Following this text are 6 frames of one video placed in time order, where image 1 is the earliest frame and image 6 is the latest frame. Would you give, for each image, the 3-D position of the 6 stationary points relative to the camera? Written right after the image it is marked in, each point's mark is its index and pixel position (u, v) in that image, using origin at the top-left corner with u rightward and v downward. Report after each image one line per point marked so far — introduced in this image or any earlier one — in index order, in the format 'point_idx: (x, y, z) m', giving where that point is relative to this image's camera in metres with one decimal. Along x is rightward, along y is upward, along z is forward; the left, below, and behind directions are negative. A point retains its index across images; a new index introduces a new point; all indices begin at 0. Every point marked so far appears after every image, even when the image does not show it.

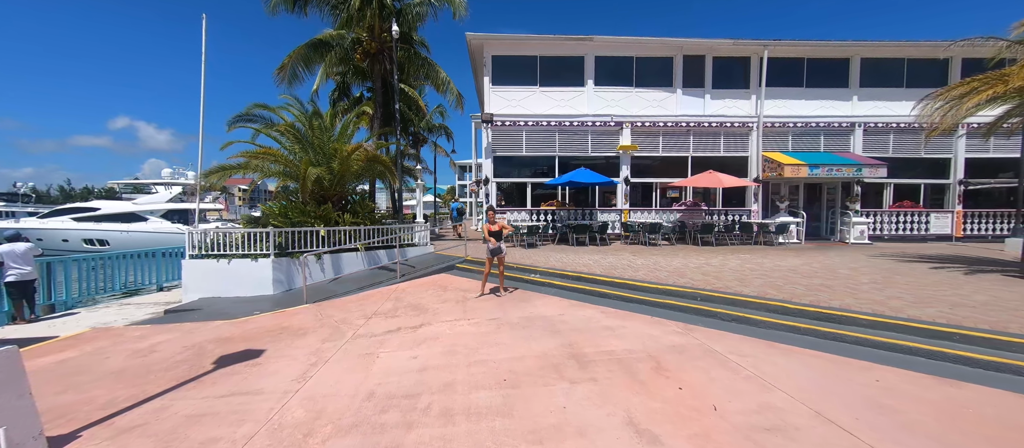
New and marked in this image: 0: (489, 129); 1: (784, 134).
0: (-1.0, +3.9, +13.3) m
1: (+10.9, +3.6, +13.0) m
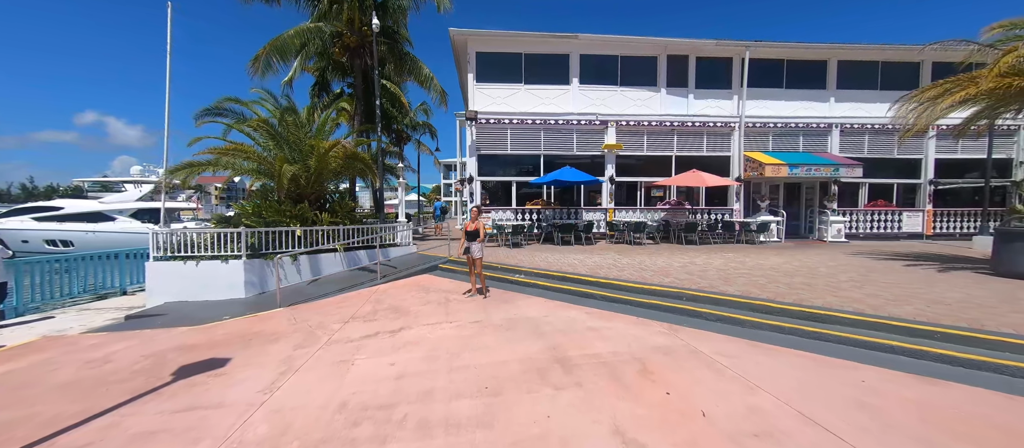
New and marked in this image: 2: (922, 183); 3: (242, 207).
0: (-1.5, +3.9, +13.1) m
1: (+10.3, +3.6, +13.2) m
2: (+16.3, +1.6, +13.0) m
3: (-7.3, +0.5, +8.8) m
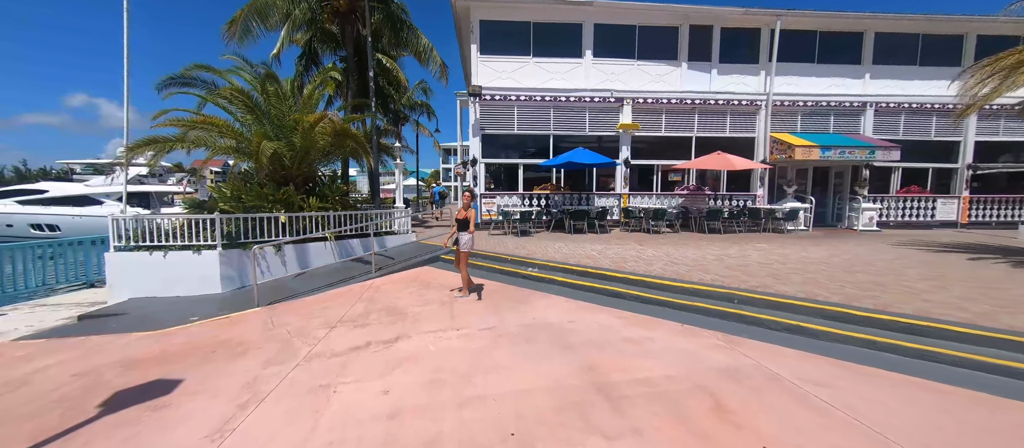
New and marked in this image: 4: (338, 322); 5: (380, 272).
0: (-1.3, +4.5, +12.0) m
1: (+10.5, +4.1, +12.1) m
2: (+16.6, +2.1, +12.1) m
3: (-7.1, +0.8, +7.9) m
4: (-2.5, -1.4, +4.7) m
5: (-3.0, -1.1, +7.4) m
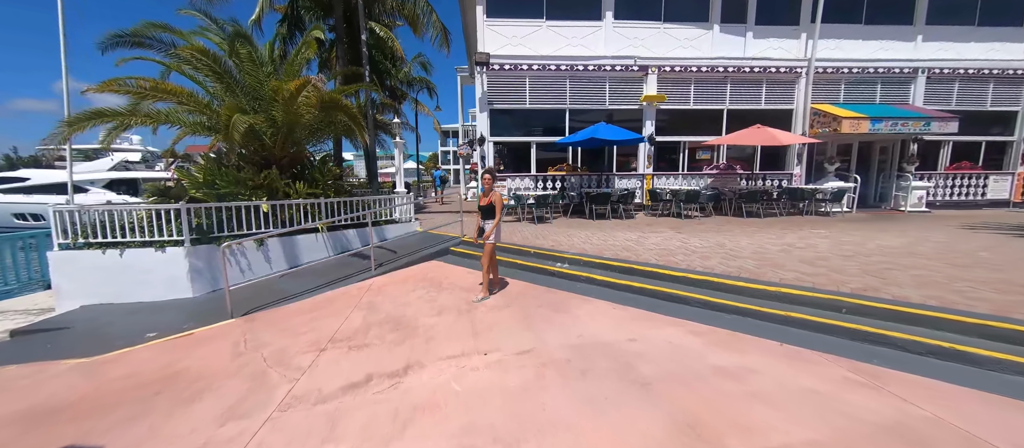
0: (-1.0, +4.9, +10.7) m
1: (+10.9, +4.7, +10.9) m
2: (+16.9, +2.8, +10.9) m
3: (-6.7, +1.0, +6.7) m
4: (-2.1, -1.3, +3.7) m
5: (-2.6, -0.9, +6.3) m
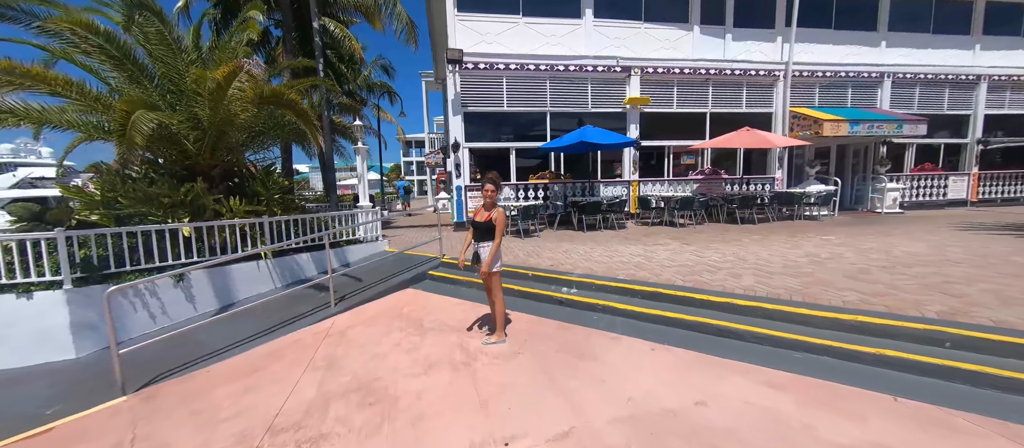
0: (-1.6, +4.5, +9.7) m
1: (+10.1, +4.7, +11.0) m
2: (+16.2, +2.9, +11.6) m
3: (-6.8, +0.5, +5.1) m
4: (-1.9, -1.6, +2.5) m
5: (-2.7, -1.2, +5.1) m
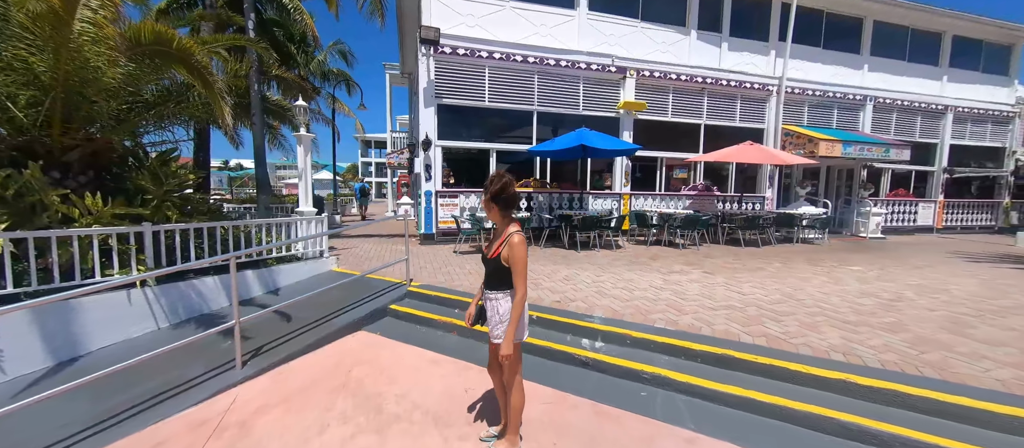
0: (-2.0, +4.2, +8.2) m
1: (+9.6, +3.9, +10.8) m
2: (+15.5, +2.0, +12.0) m
3: (-6.7, +0.5, +3.0) m
4: (-1.6, -1.8, +0.9) m
5: (-2.7, -1.4, +3.4) m
